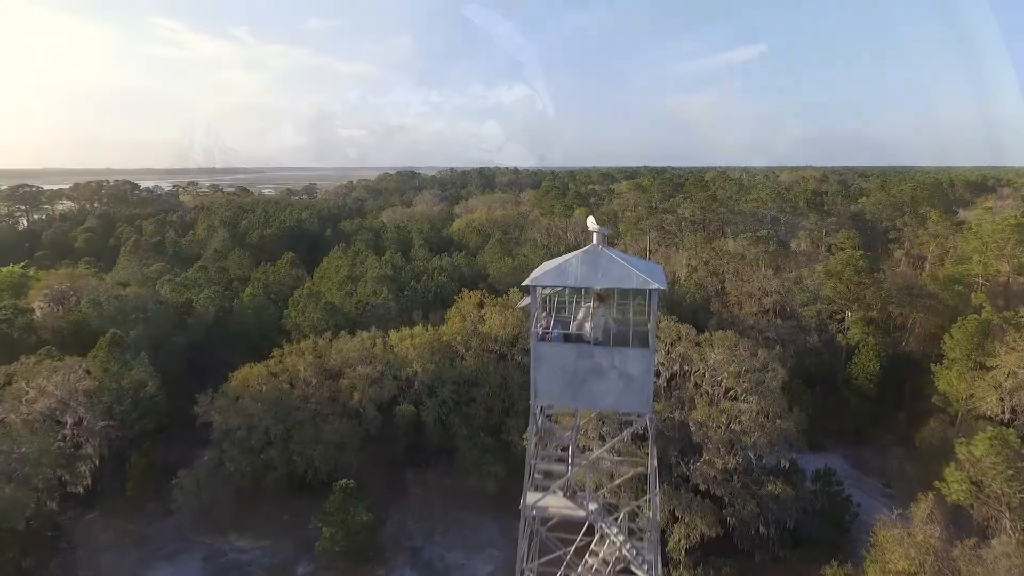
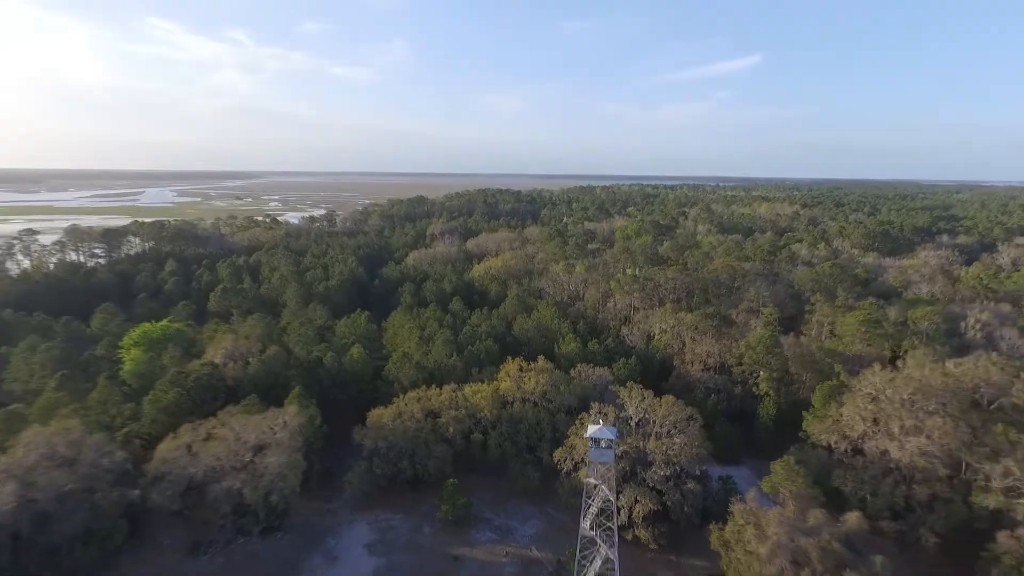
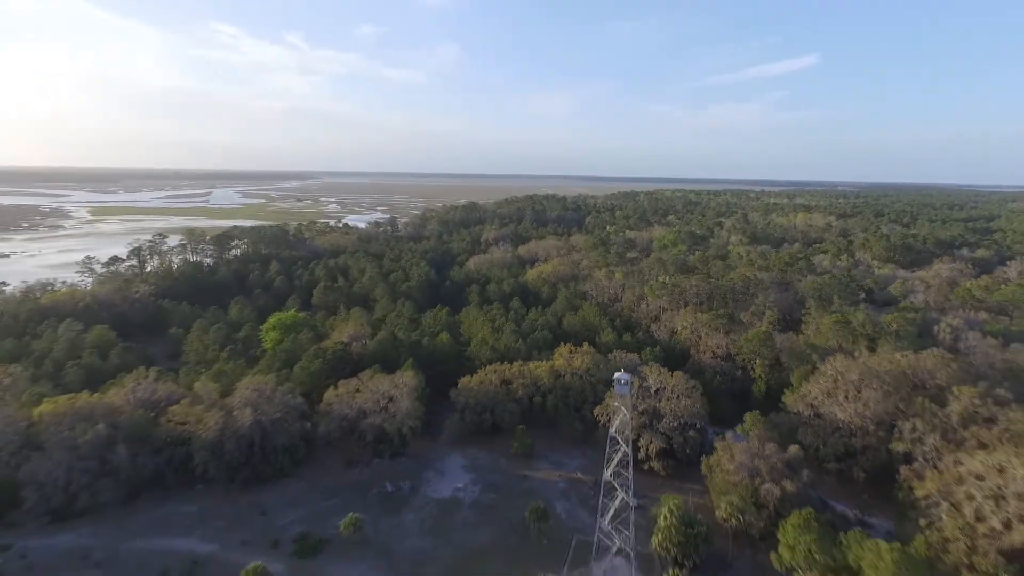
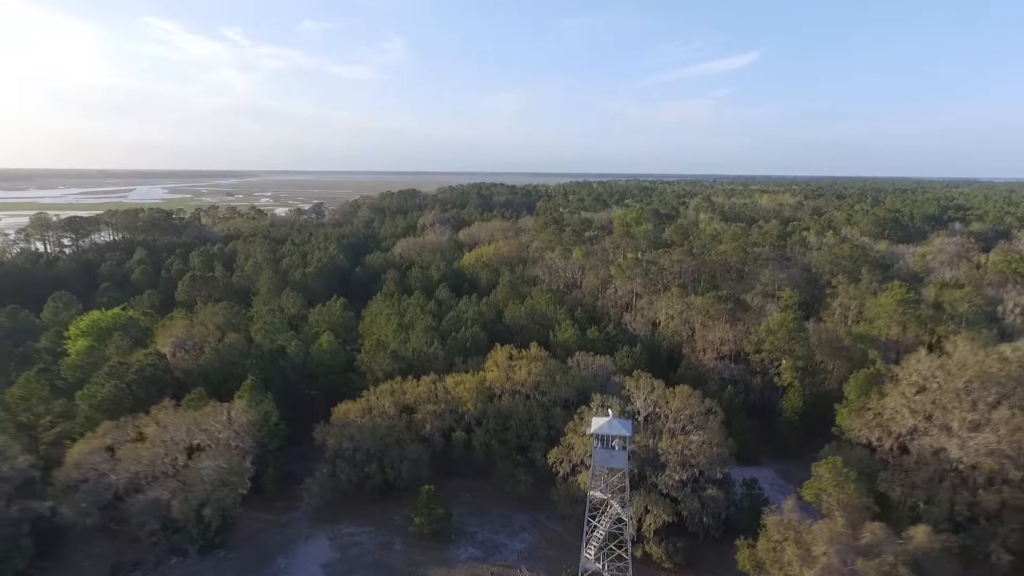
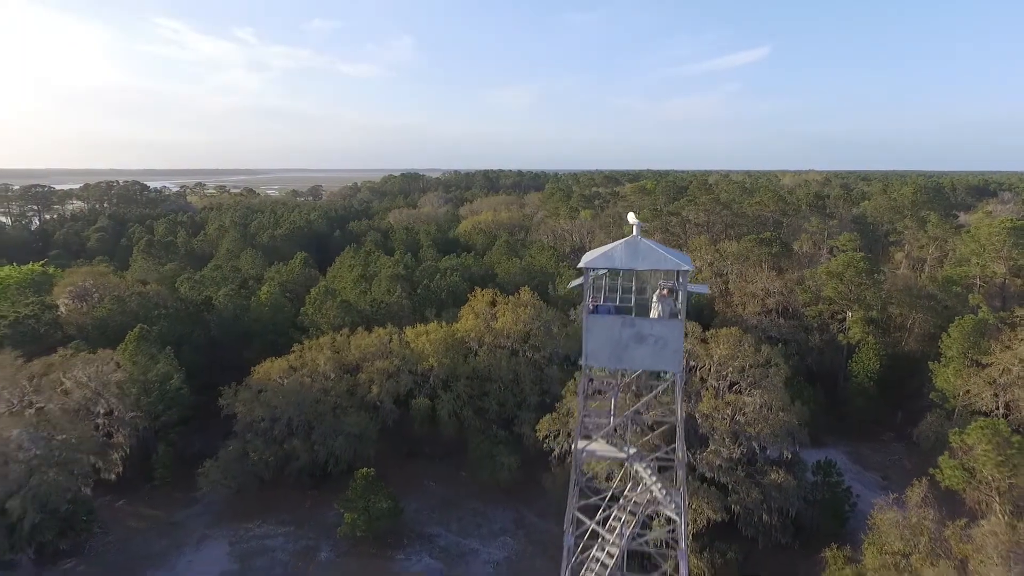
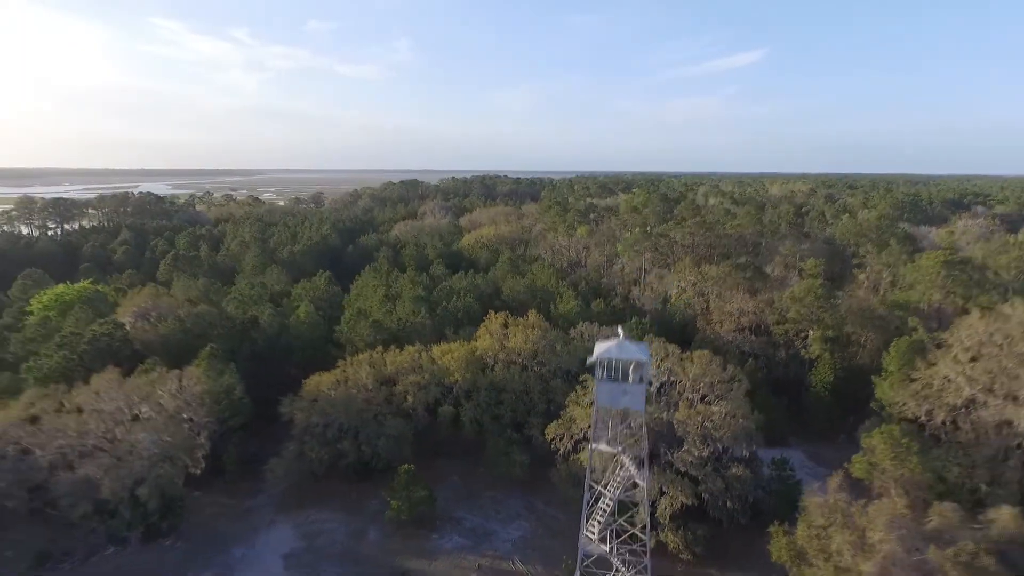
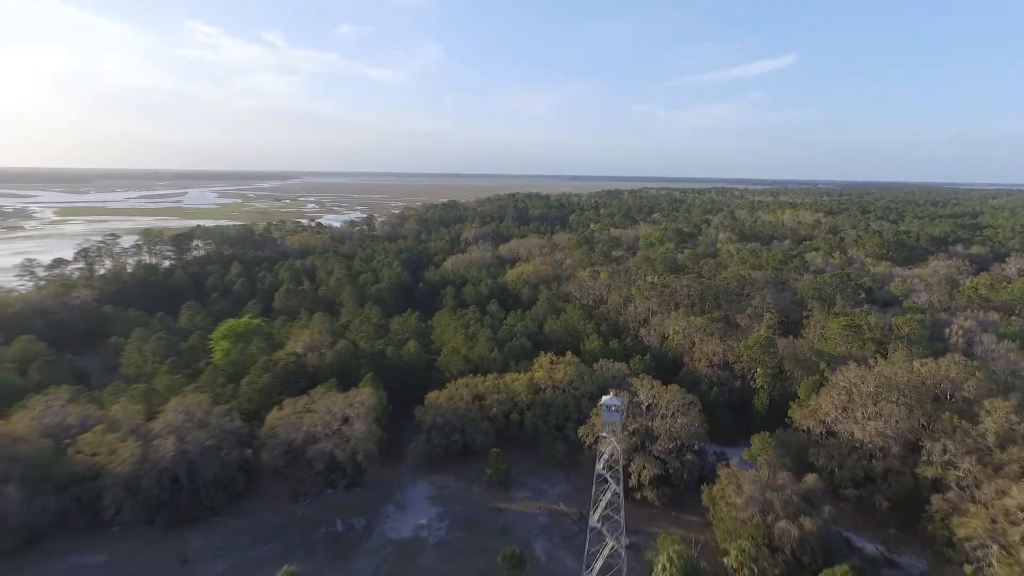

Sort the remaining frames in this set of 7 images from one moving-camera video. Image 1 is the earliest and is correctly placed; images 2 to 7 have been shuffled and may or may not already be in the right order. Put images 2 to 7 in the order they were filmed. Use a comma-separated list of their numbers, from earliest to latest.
5, 6, 4, 2, 7, 3
